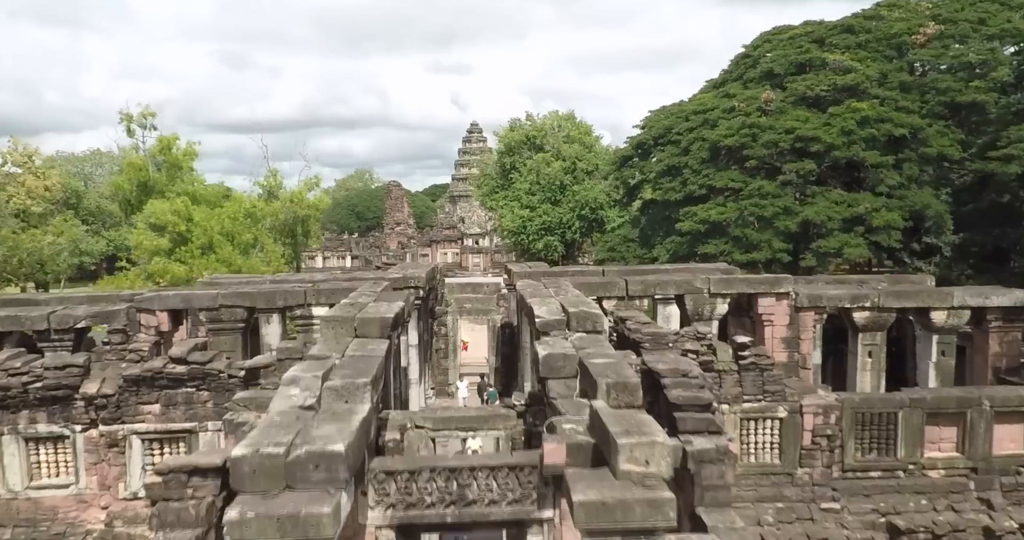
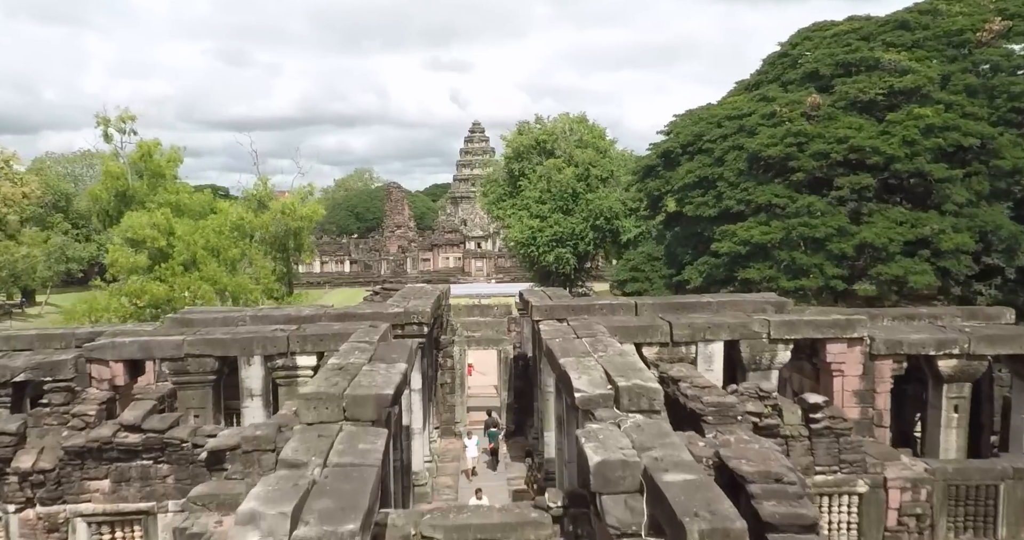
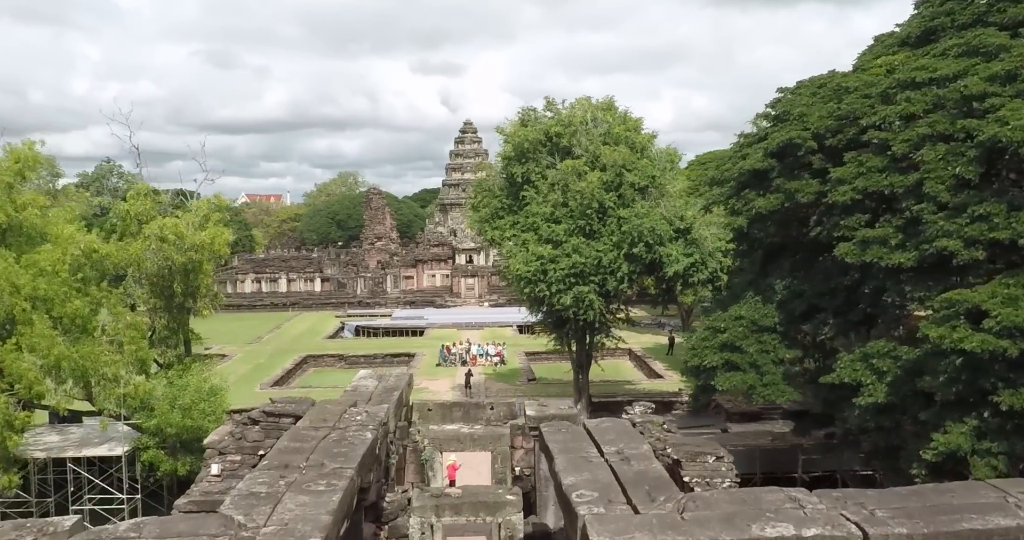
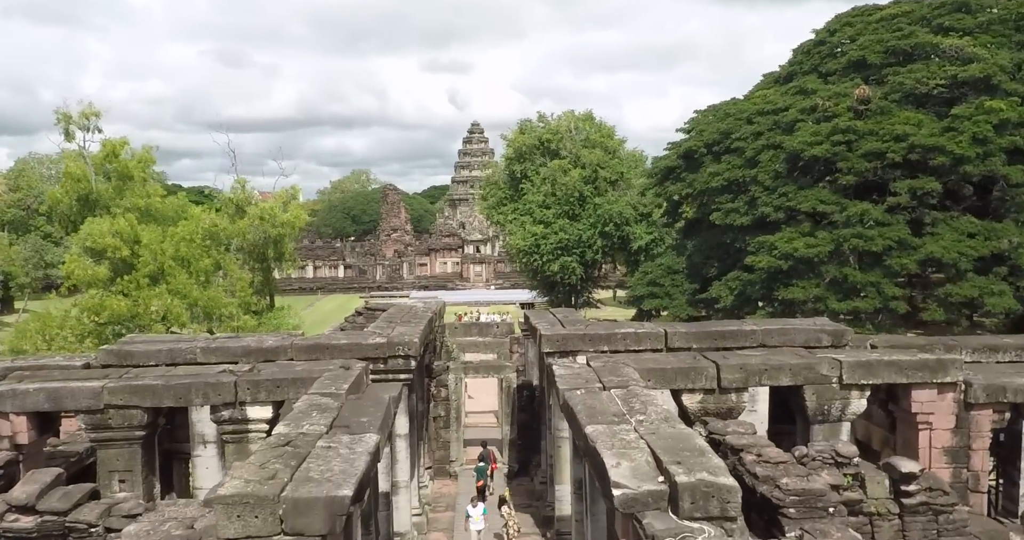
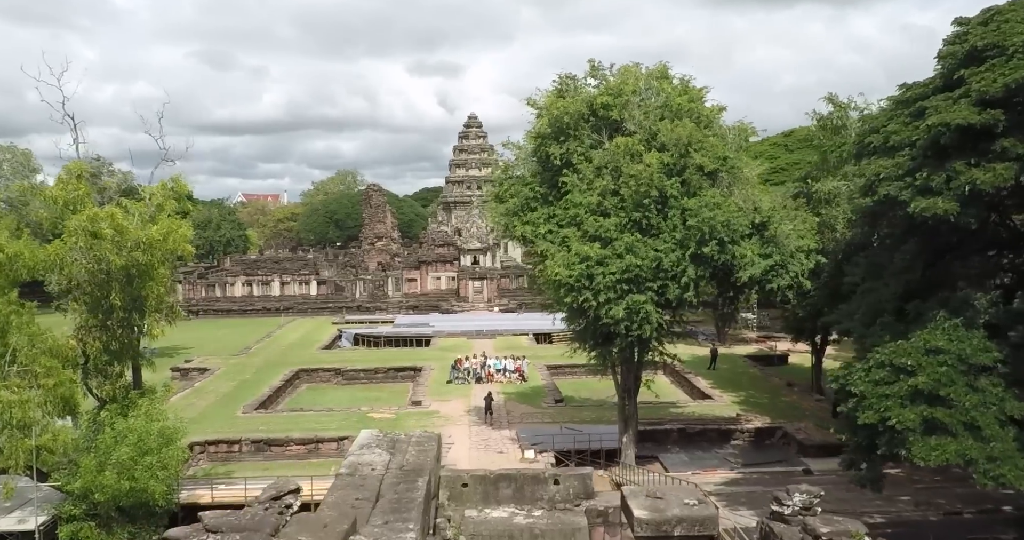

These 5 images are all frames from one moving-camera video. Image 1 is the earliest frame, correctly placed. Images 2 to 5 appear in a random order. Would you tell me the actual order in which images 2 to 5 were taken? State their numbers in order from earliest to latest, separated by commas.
2, 4, 3, 5
